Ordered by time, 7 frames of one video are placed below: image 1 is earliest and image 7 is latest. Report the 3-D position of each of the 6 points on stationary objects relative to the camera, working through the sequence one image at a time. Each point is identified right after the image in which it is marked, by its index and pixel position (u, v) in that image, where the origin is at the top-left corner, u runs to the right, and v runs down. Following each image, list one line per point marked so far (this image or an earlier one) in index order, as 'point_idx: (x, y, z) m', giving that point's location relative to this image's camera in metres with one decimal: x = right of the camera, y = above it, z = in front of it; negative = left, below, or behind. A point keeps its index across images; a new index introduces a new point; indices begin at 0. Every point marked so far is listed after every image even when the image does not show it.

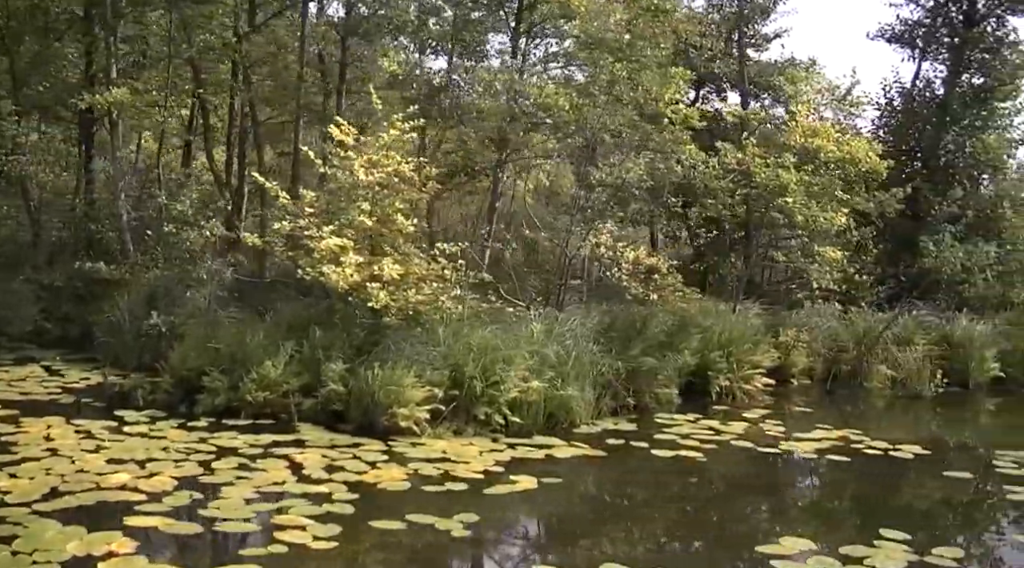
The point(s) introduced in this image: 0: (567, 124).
0: (+0.6, +1.6, +10.8) m
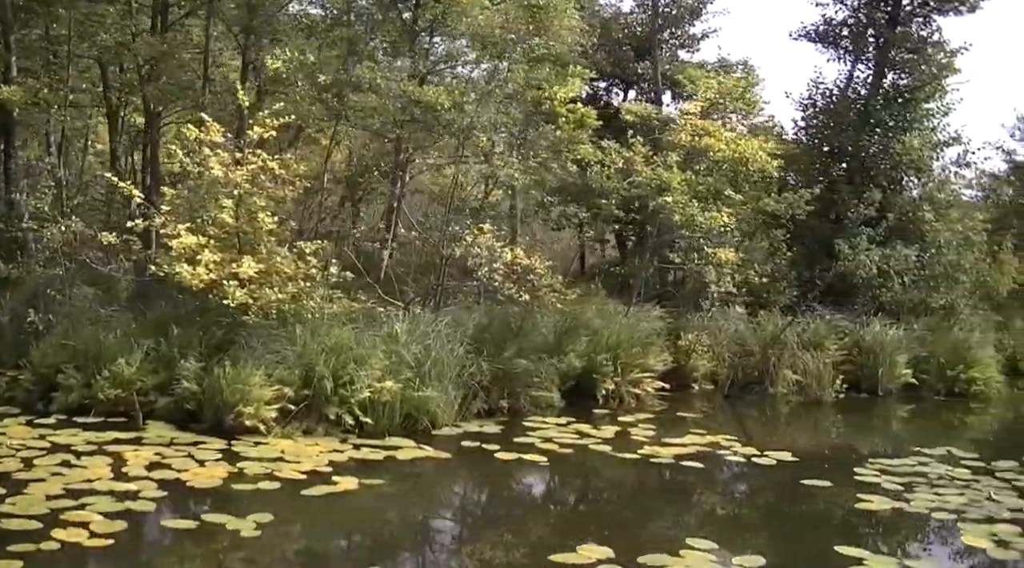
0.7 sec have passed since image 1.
0: (-0.7, +1.6, +10.6) m
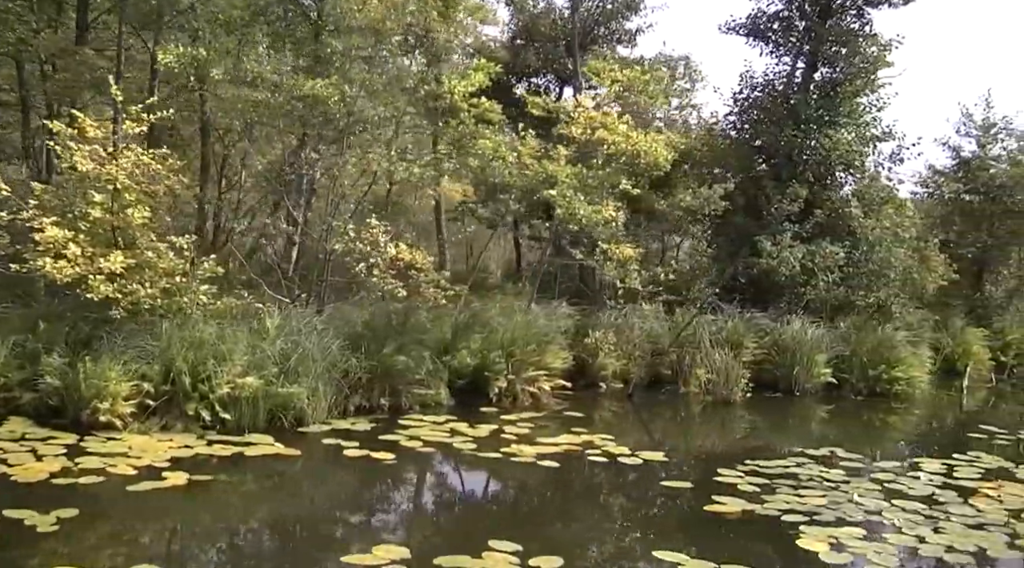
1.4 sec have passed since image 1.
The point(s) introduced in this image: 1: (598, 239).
0: (-1.8, +1.7, +10.5) m
1: (+0.9, +0.5, +11.4) m
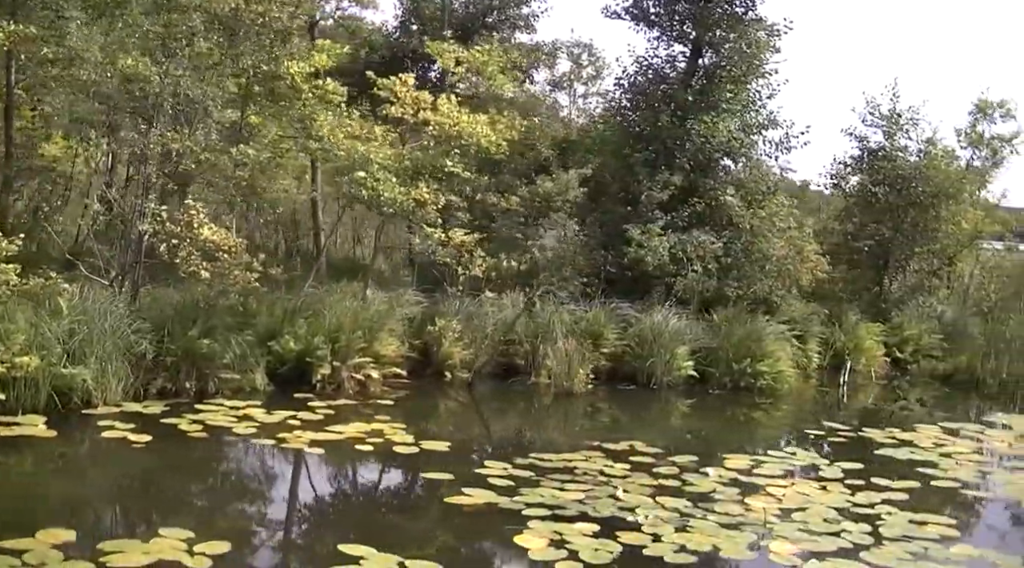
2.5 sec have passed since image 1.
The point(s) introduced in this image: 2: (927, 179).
0: (-3.6, +1.9, +10.3) m
1: (-0.8, +0.6, +11.1) m
2: (+5.9, +1.5, +15.1) m
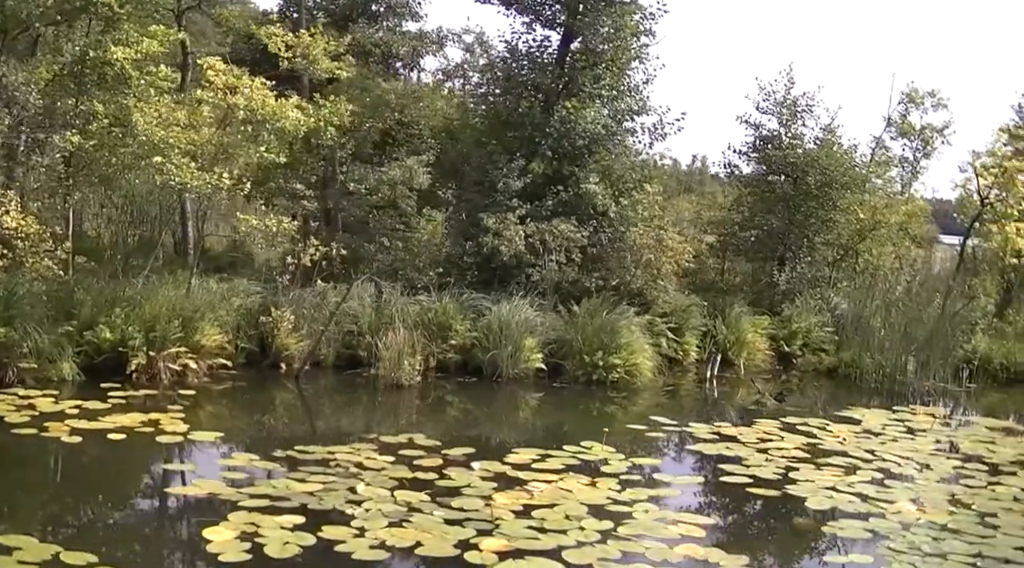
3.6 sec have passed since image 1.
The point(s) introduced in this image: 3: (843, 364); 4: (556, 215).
0: (-5.4, +2.0, +10.2) m
1: (-2.6, +0.7, +10.9) m
2: (+4.3, +1.6, +14.6) m
3: (+4.3, -1.1, +13.8) m
4: (+0.6, +0.8, +12.8) m
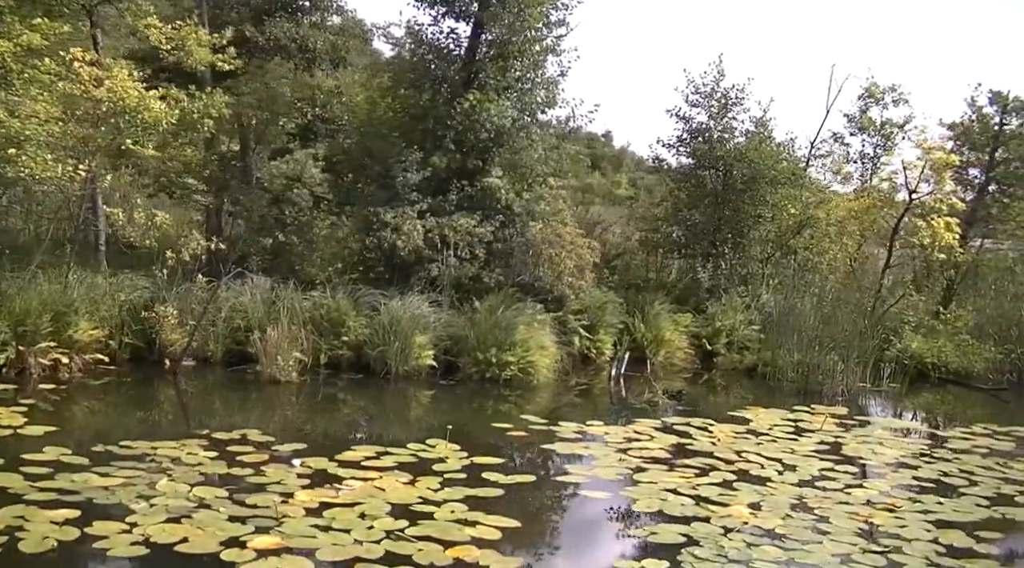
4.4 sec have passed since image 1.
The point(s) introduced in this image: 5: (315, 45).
0: (-6.7, +2.0, +10.2) m
1: (-3.9, +0.8, +10.8) m
2: (+3.2, +1.6, +14.2) m
3: (+3.2, -1.0, +13.4) m
4: (-0.6, +0.9, +12.5) m
5: (-2.6, +3.2, +14.0) m
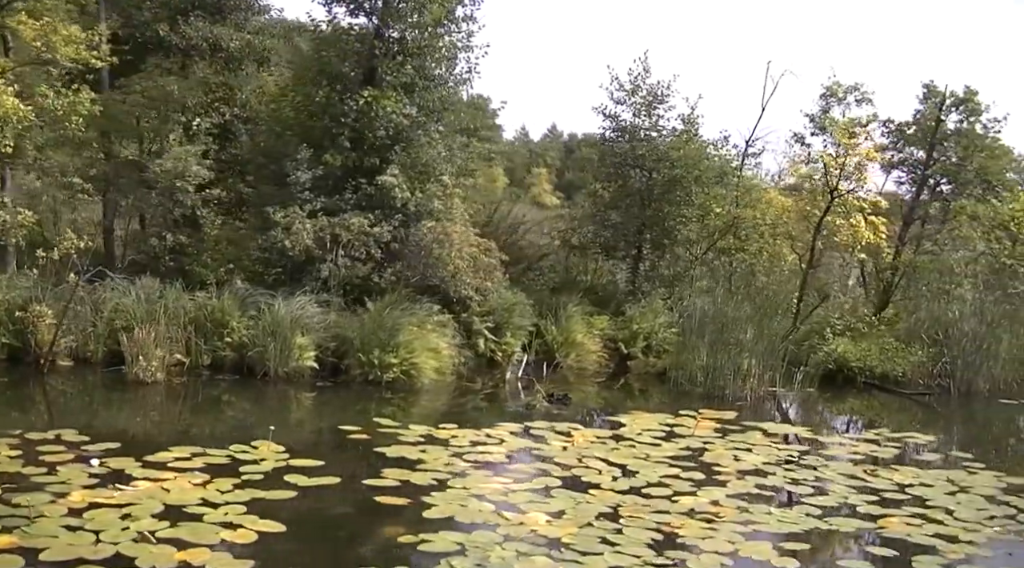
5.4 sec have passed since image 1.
0: (-8.0, +2.1, +10.4) m
1: (-5.2, +0.8, +10.8) m
2: (+2.1, +1.6, +13.7) m
3: (+2.0, -1.0, +12.9) m
4: (-1.8, +0.9, +12.3) m
5: (-3.8, +3.2, +13.9) m
